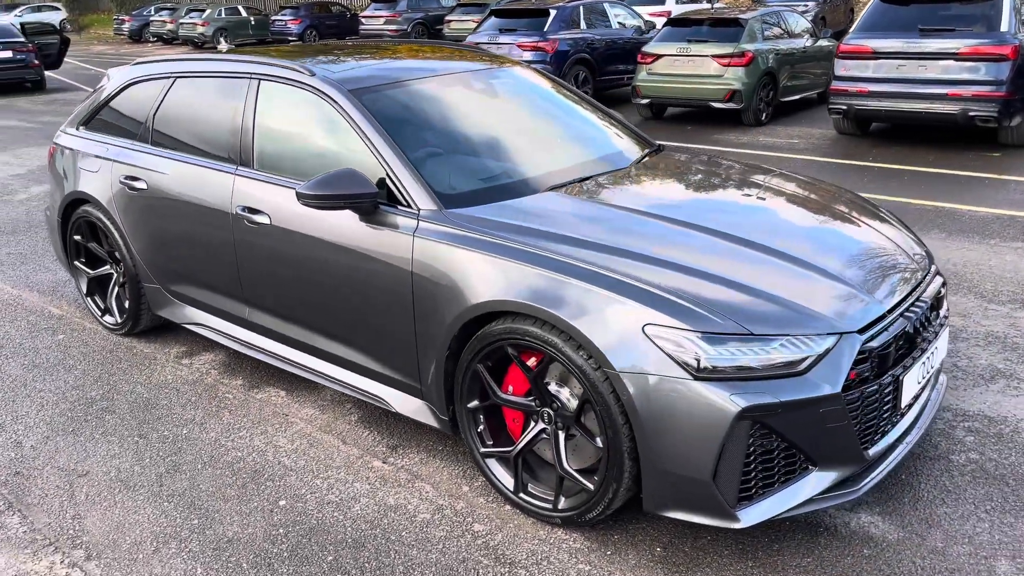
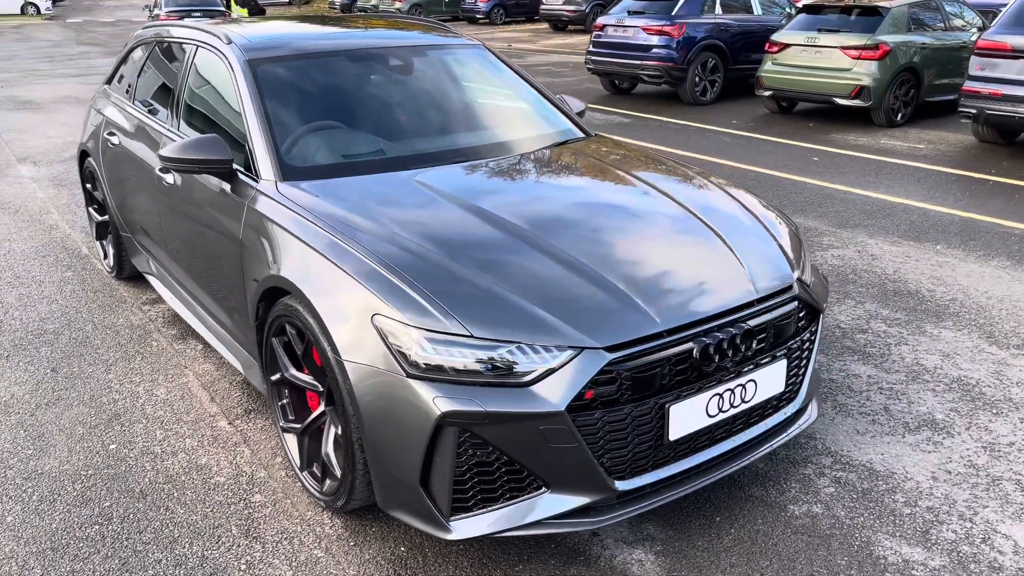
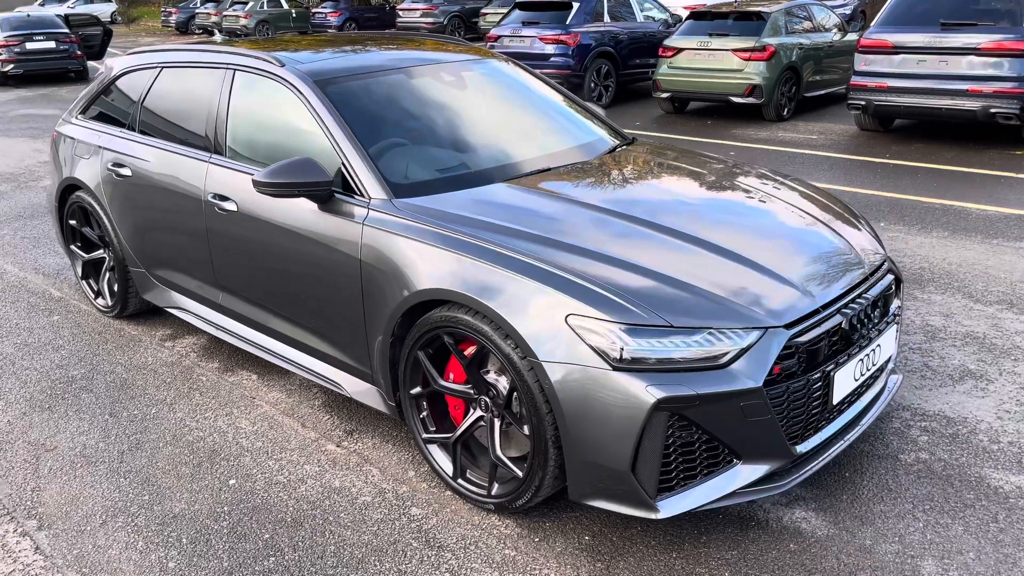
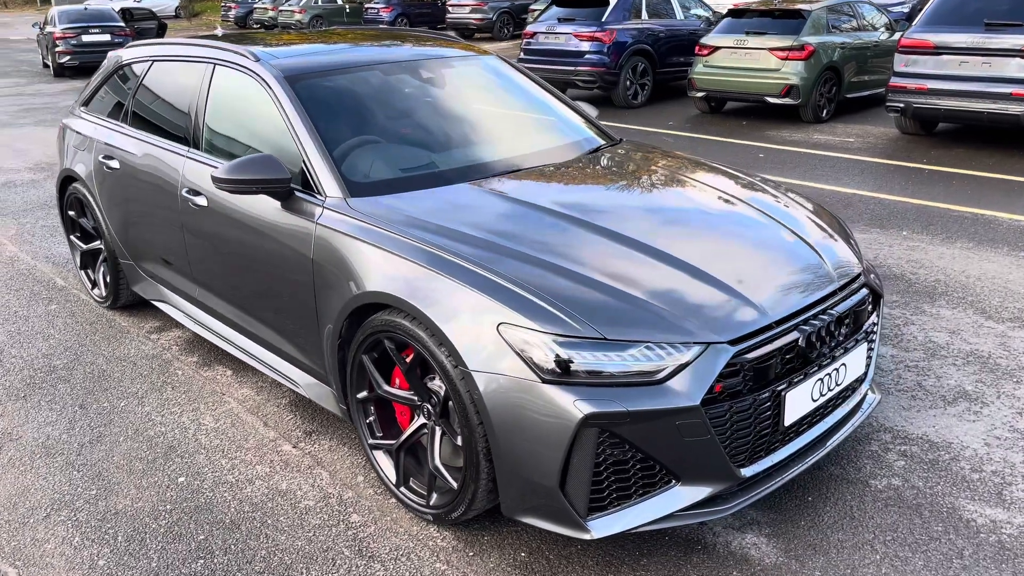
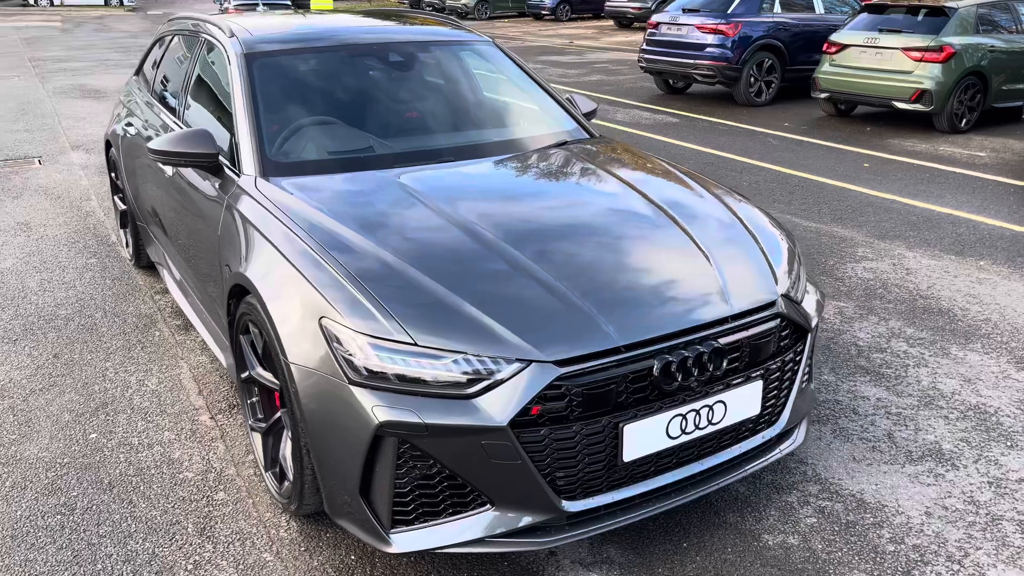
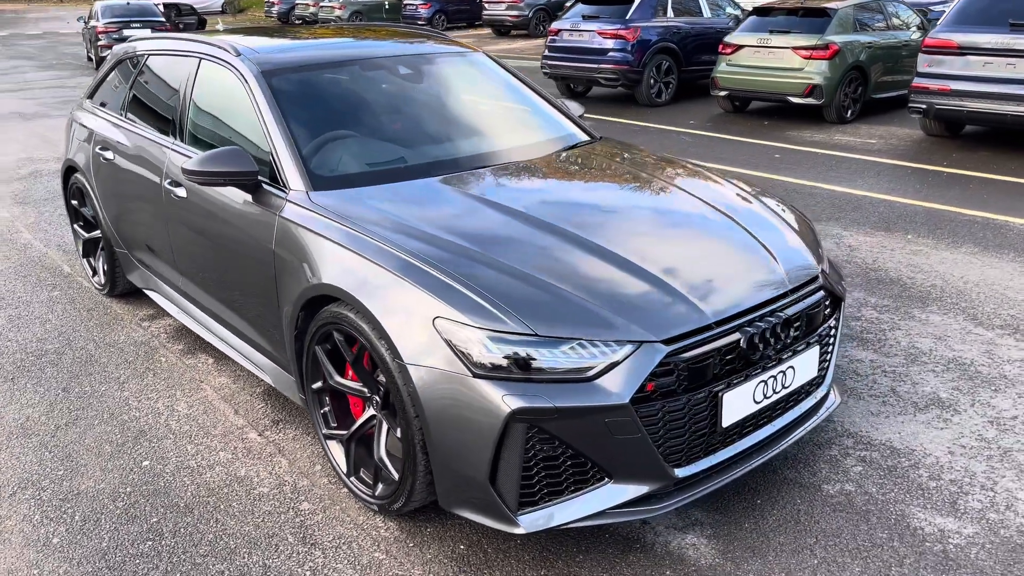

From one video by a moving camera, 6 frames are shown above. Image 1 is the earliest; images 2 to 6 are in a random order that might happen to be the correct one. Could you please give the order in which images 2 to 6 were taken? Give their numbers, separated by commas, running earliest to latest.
3, 4, 6, 2, 5
